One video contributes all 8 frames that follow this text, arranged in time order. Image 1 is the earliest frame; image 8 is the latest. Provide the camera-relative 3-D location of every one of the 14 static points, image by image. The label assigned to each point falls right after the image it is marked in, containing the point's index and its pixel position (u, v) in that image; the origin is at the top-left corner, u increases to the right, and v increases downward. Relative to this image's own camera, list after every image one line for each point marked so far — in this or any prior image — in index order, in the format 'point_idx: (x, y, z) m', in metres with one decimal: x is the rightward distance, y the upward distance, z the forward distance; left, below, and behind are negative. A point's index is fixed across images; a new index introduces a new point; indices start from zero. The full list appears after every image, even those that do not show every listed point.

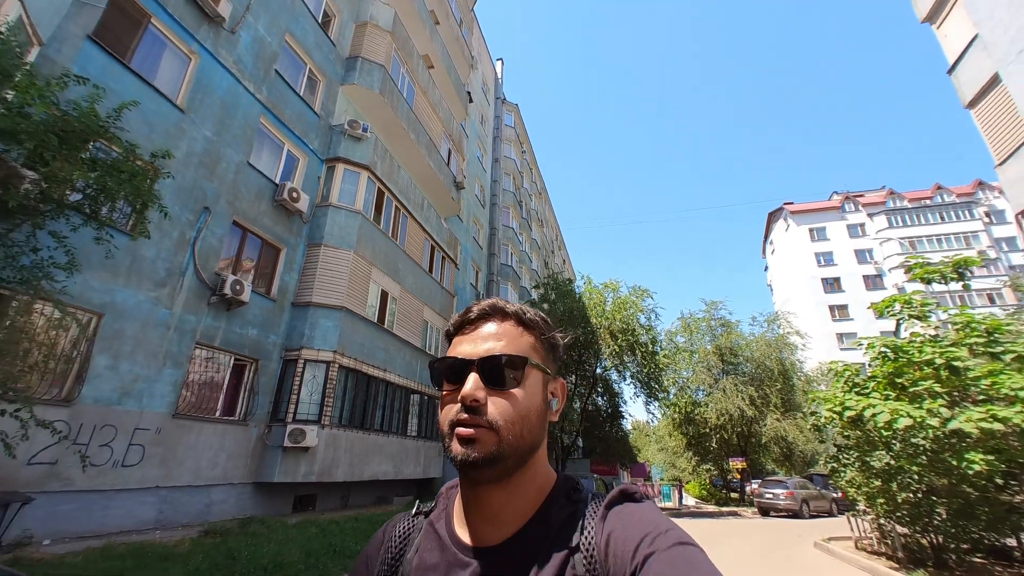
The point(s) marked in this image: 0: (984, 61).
0: (+9.5, +4.6, +8.9) m
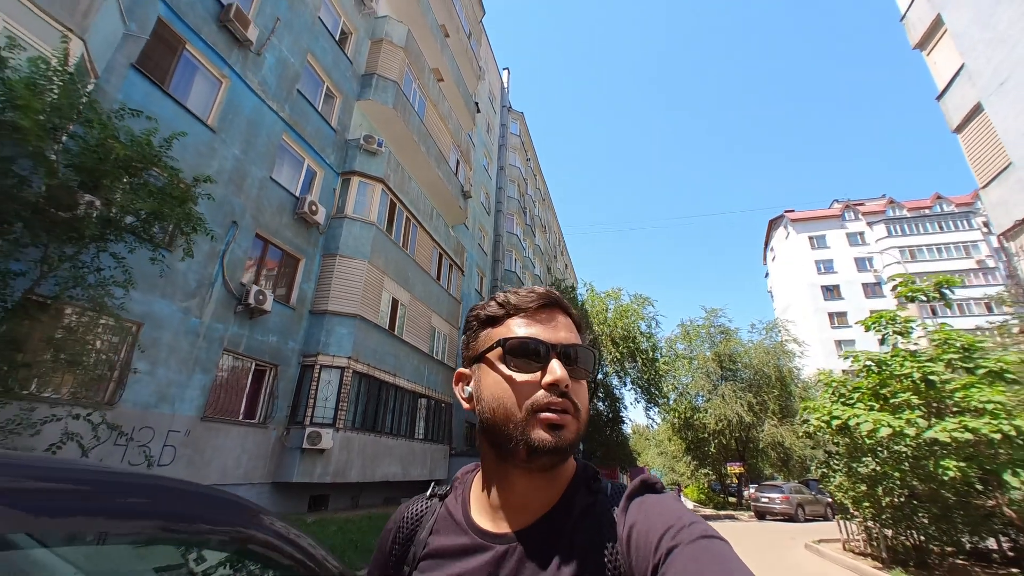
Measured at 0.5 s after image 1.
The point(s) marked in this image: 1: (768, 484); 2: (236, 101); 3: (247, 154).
0: (+9.7, +4.2, +9.4) m
1: (+10.0, -7.7, +17.2) m
2: (-5.7, +3.9, +9.0) m
3: (-5.6, +2.8, +9.2) m
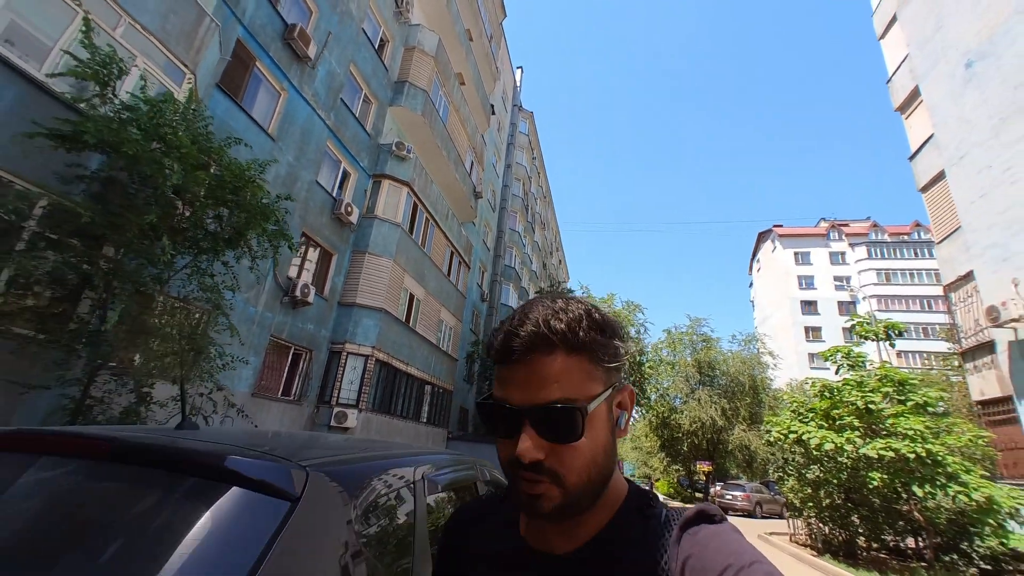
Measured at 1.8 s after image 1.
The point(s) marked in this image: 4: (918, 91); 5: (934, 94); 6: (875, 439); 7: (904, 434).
0: (+10.3, +3.2, +10.8) m
1: (+9.5, -8.4, +18.9) m
2: (-5.1, +4.0, +10.0) m
3: (-5.0, +3.0, +10.2) m
4: (+10.4, +5.1, +11.3) m
5: (+10.0, +4.7, +10.5) m
6: (+6.5, -2.7, +7.9) m
7: (+6.8, -2.5, +7.6) m
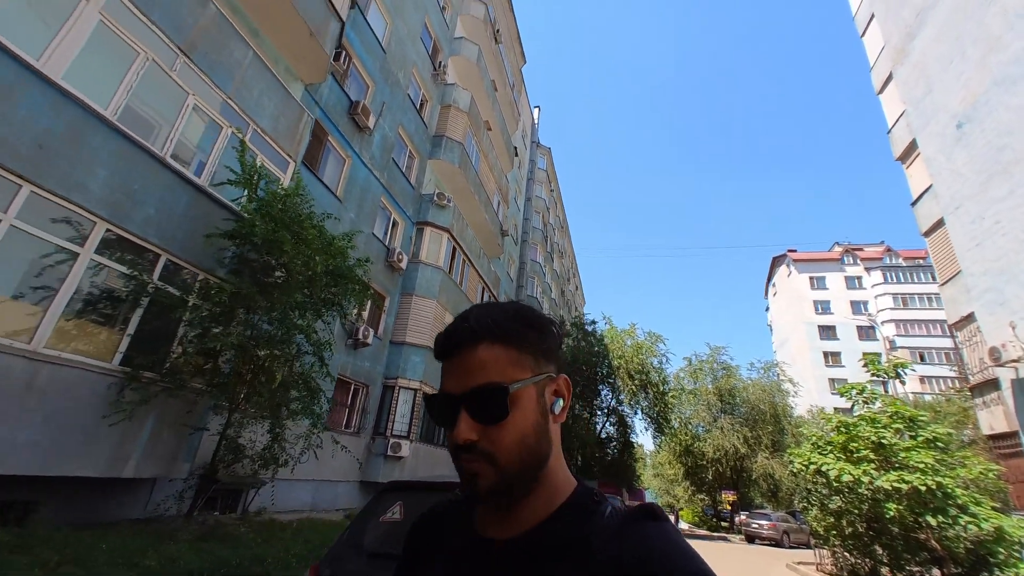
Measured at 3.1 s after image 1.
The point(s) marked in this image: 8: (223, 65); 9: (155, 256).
0: (+11.3, +2.2, +11.8) m
1: (+10.8, -9.8, +19.3) m
2: (-4.1, +2.9, +11.5) m
3: (-4.0, +1.9, +11.6) m
4: (+11.4, +4.0, +12.4) m
5: (+11.0, +3.7, +11.6) m
6: (+7.4, -3.6, +8.6) m
7: (+7.7, -3.4, +8.4) m
8: (-4.4, +3.4, +6.7) m
9: (-4.7, +0.4, +5.8) m
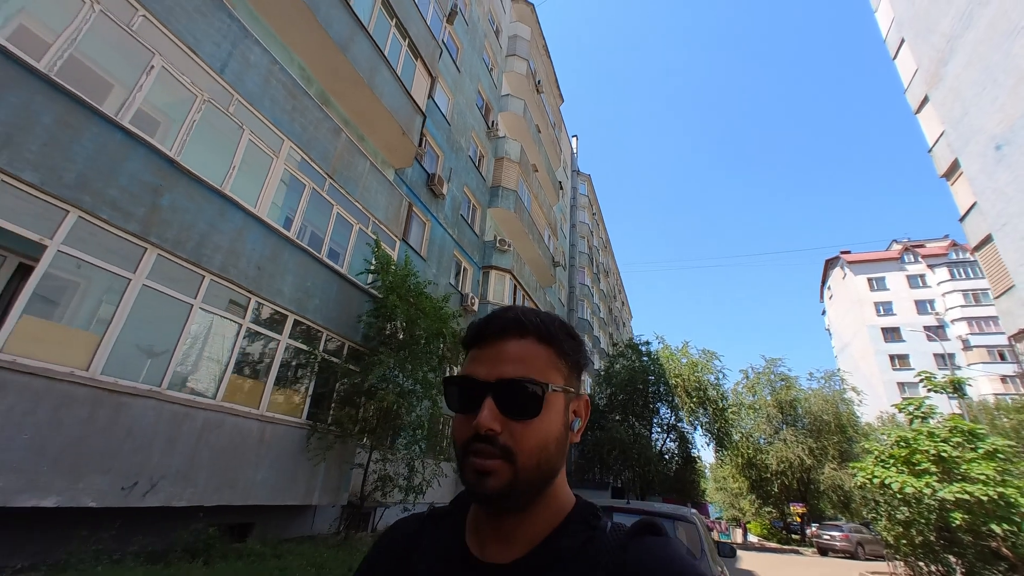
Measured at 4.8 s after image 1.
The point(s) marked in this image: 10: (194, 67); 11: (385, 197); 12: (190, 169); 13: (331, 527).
0: (+13.0, +1.9, +12.2) m
1: (+14.0, -10.4, +19.3) m
2: (-2.4, +1.6, +13.3) m
3: (-2.2, +0.5, +13.4) m
4: (+13.0, +3.7, +12.9) m
5: (+12.6, +3.3, +12.1) m
6: (+9.2, -4.1, +9.2) m
7: (+9.5, -3.9, +9.0) m
8: (-3.1, +2.1, +8.6) m
9: (-3.3, -0.8, +7.7) m
10: (-4.3, +3.0, +5.9) m
11: (-2.8, +2.0, +9.6) m
12: (-4.2, +1.5, +5.7) m
13: (-3.3, -4.4, +8.0) m
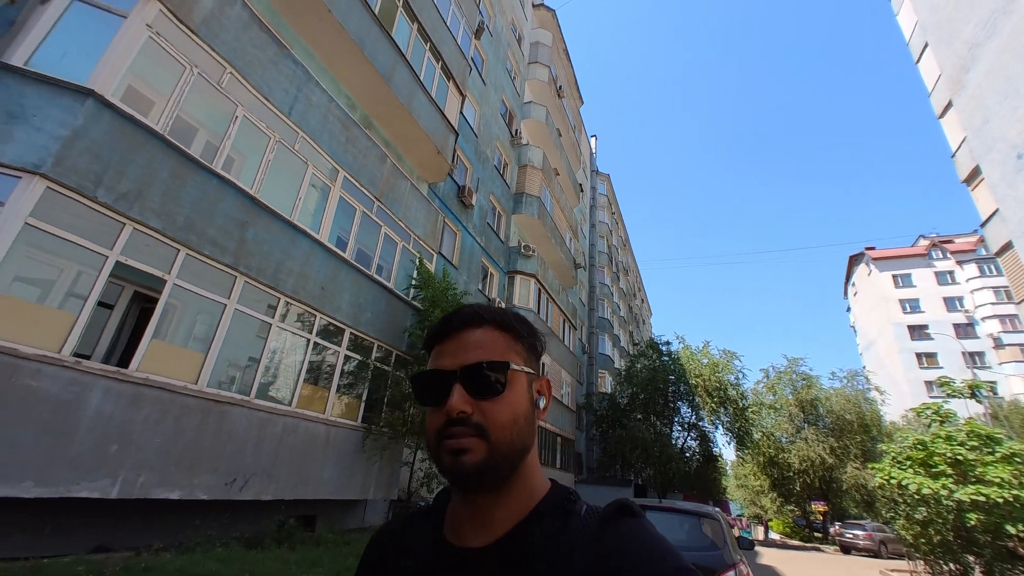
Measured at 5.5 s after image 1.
0: (+13.8, +1.7, +12.4) m
1: (+15.1, -10.4, +19.6) m
2: (-1.5, +1.4, +14.0) m
3: (-1.4, +0.3, +14.1) m
4: (+13.8, +3.5, +13.0) m
5: (+13.3, +3.1, +12.2) m
6: (+10.0, -4.3, +9.6) m
7: (+10.2, -4.1, +9.3) m
8: (-2.5, +1.9, +9.4) m
9: (-2.7, -1.1, +8.5) m
10: (-3.7, +2.7, +6.7) m
11: (-2.1, +1.7, +10.3) m
12: (-3.6, +1.2, +6.5) m
13: (-2.6, -4.6, +8.8) m
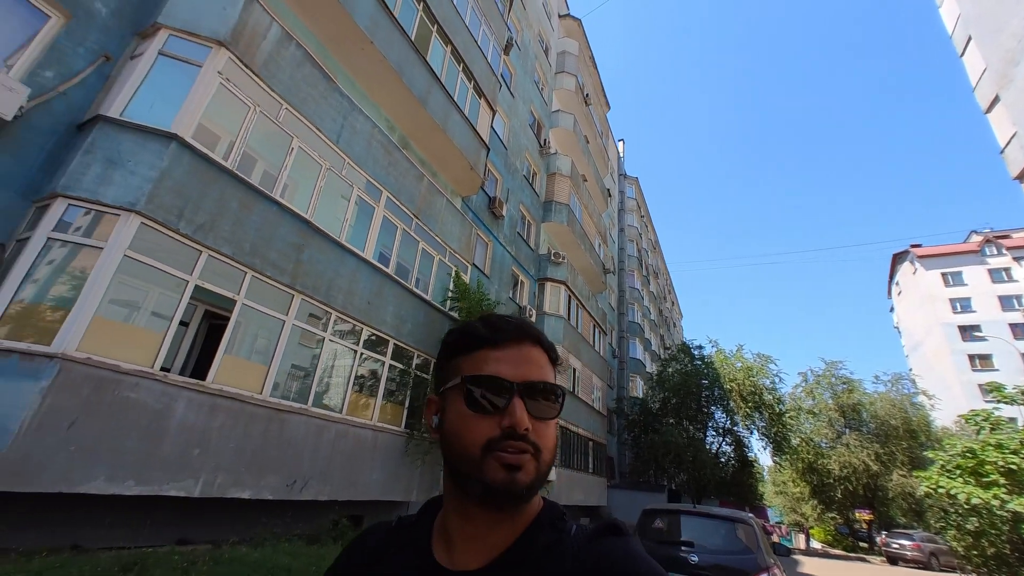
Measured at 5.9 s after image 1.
0: (+14.7, +1.7, +11.8) m
1: (+16.6, -10.5, +18.9) m
2: (-0.5, +1.1, +14.4) m
3: (-0.4, +0.1, +14.5) m
4: (+14.7, +3.5, +12.5) m
5: (+14.2, +3.1, +11.7) m
6: (+10.7, -4.4, +9.3) m
7: (+10.9, -4.1, +9.0) m
8: (-1.8, +1.6, +9.9) m
9: (-2.0, -1.3, +8.9) m
10: (-3.2, +2.4, +7.3) m
11: (-1.3, +1.5, +10.8) m
12: (-3.1, +1.0, +7.1) m
13: (-1.9, -4.9, +9.3) m
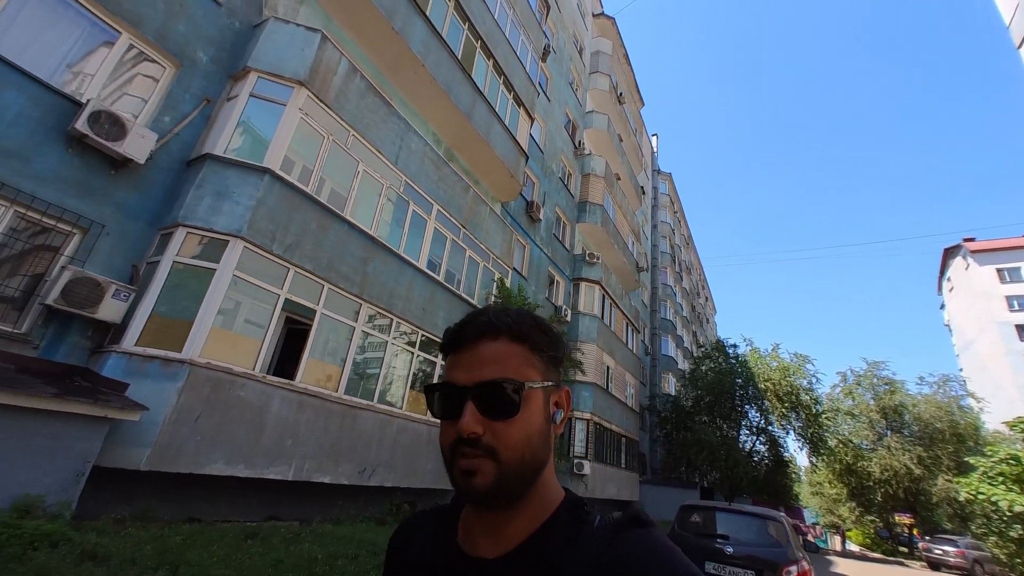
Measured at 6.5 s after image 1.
0: (+15.7, +1.6, +11.4) m
1: (+18.0, -10.5, +18.5) m
2: (+0.7, +1.1, +15.0) m
3: (+0.9, 0.0, +15.1) m
4: (+15.8, +3.4, +12.0) m
5: (+15.2, +3.0, +11.3) m
6: (+11.6, -4.5, +9.2) m
7: (+11.8, -4.3, +8.9) m
8: (-0.8, +1.5, +10.5) m
9: (-1.1, -1.5, +9.7) m
10: (-2.4, +2.3, +8.0) m
11: (-0.3, +1.4, +11.4) m
12: (-2.3, +0.8, +7.8) m
13: (-0.9, -5.0, +10.1) m
